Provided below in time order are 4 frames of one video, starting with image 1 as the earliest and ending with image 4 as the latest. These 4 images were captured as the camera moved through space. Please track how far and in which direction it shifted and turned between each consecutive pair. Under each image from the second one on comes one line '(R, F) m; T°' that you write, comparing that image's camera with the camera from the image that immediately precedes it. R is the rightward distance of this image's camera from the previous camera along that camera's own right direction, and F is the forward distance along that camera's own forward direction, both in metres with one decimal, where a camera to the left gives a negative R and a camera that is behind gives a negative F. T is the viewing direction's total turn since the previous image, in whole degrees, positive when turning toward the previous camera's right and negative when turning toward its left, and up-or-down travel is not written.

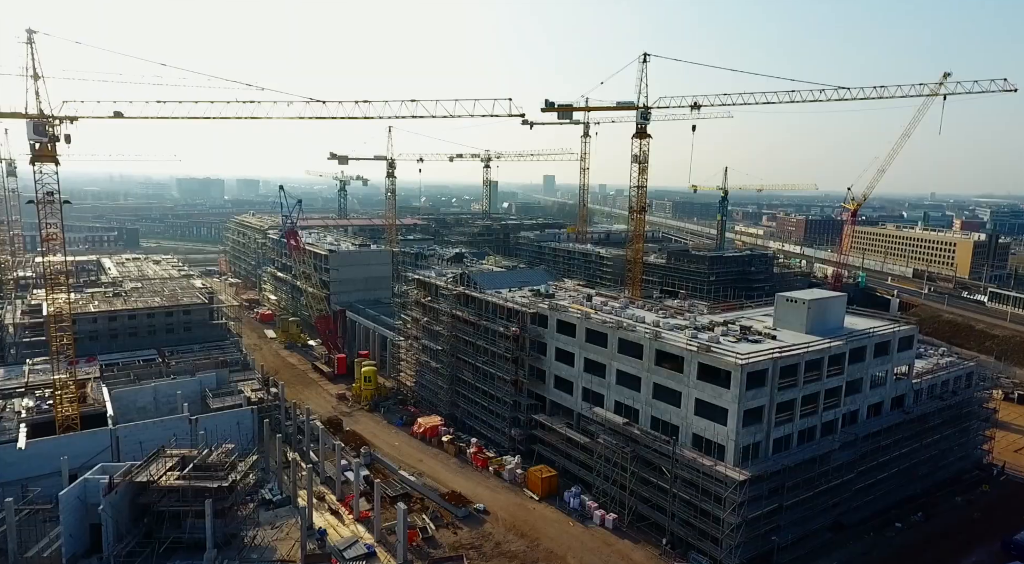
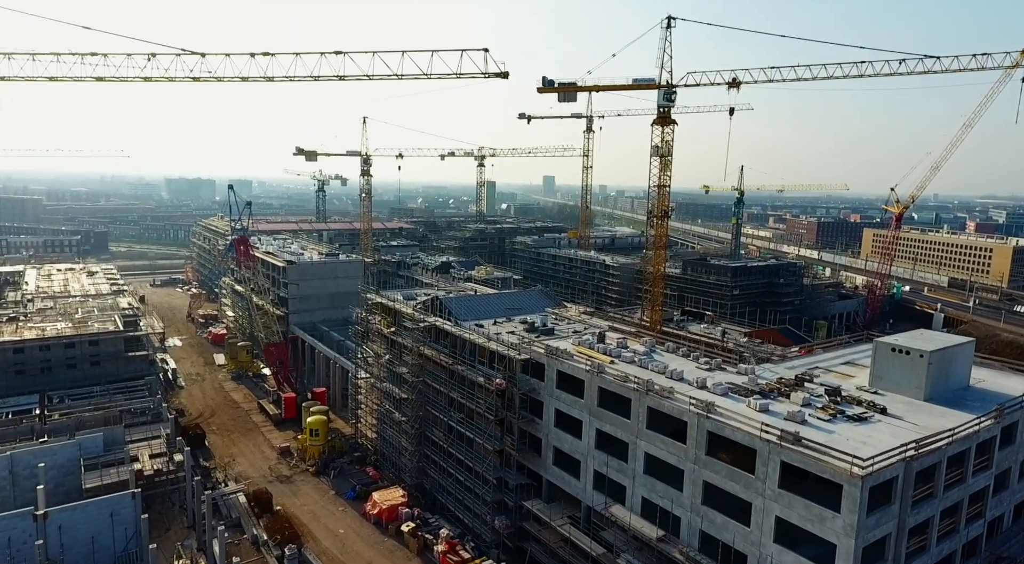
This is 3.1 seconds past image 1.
(+1.1, +17.0) m; 0°
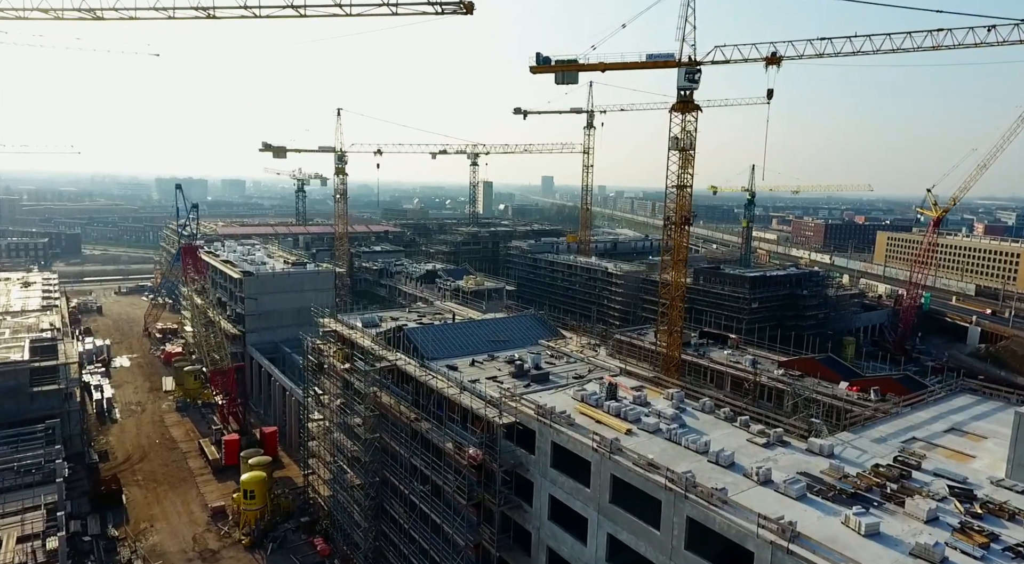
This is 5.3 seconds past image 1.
(+0.9, +12.1) m; 0°
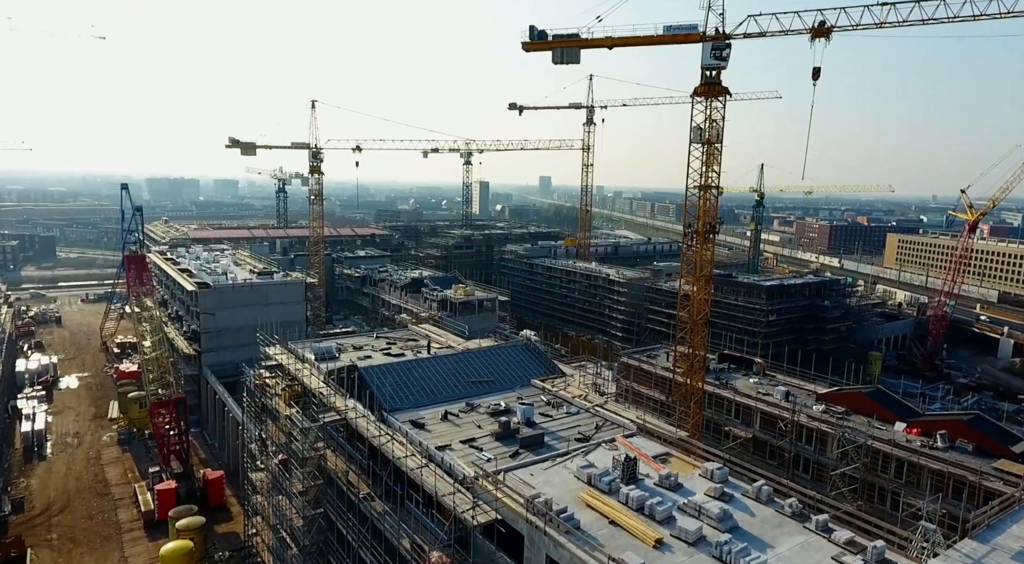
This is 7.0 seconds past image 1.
(+0.6, +9.5) m; 0°
